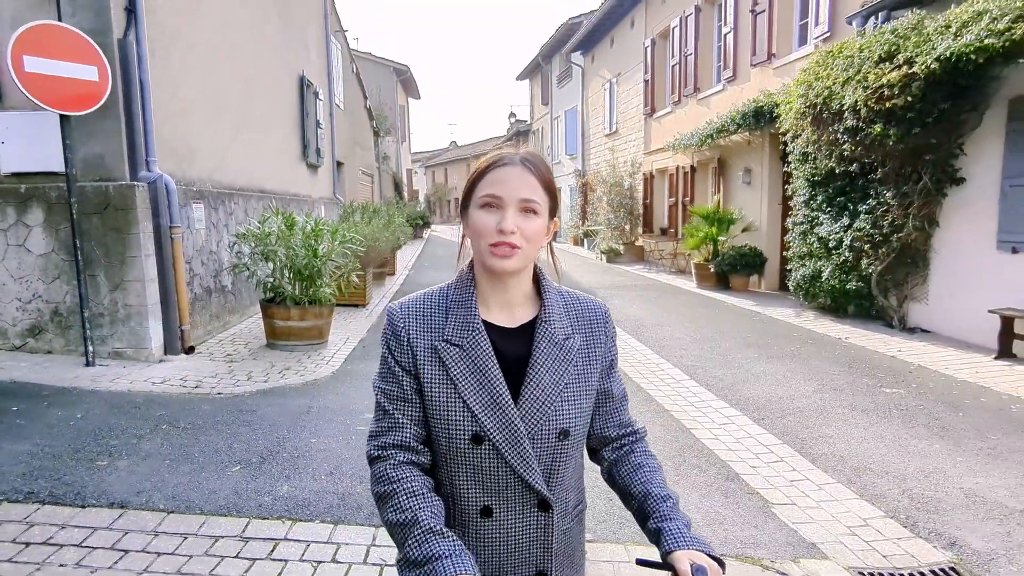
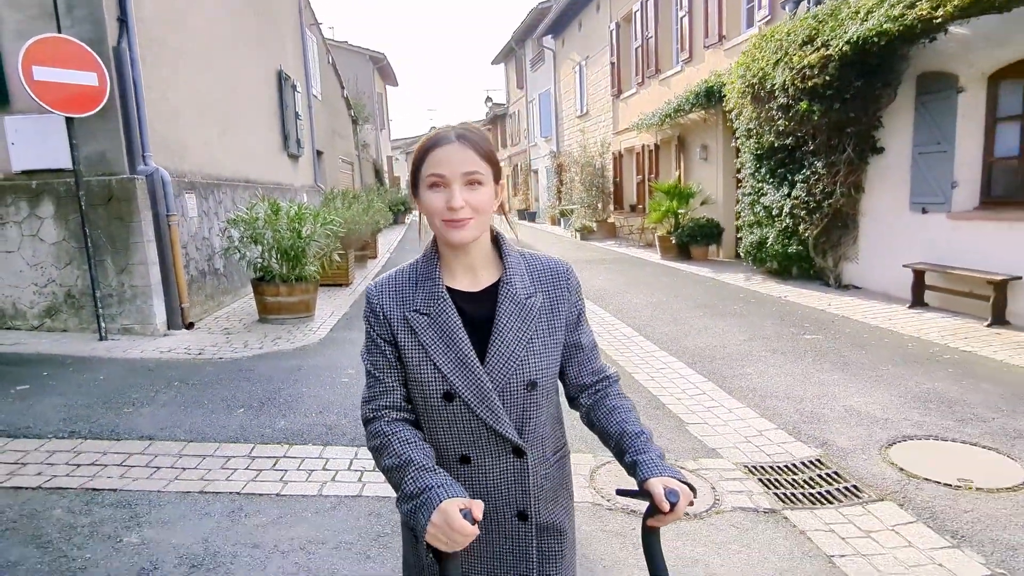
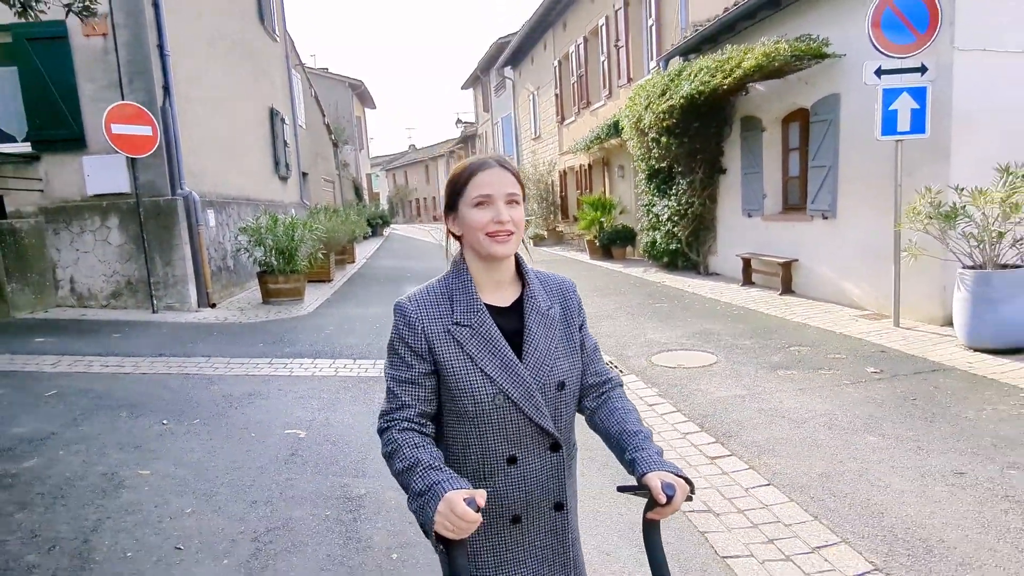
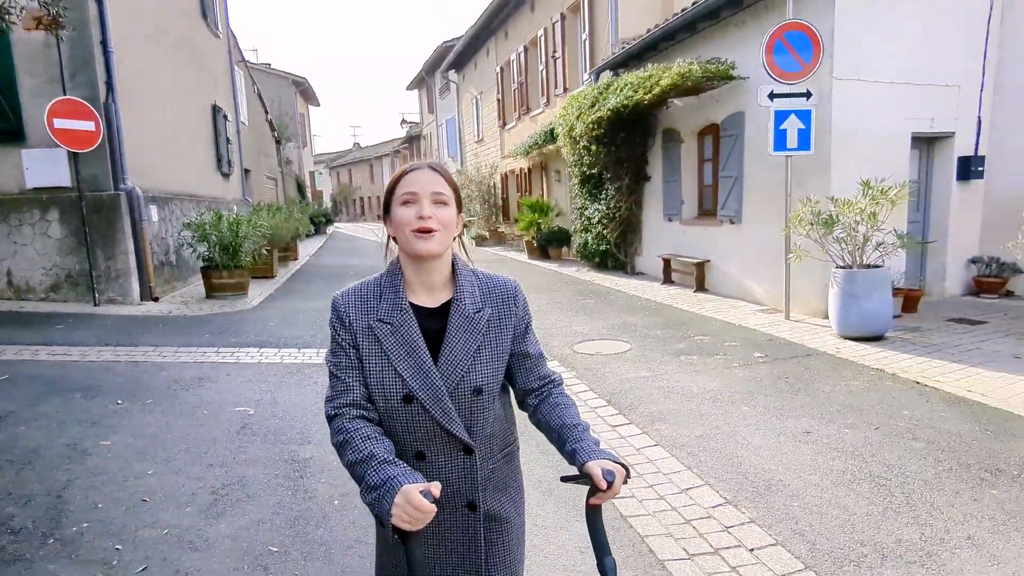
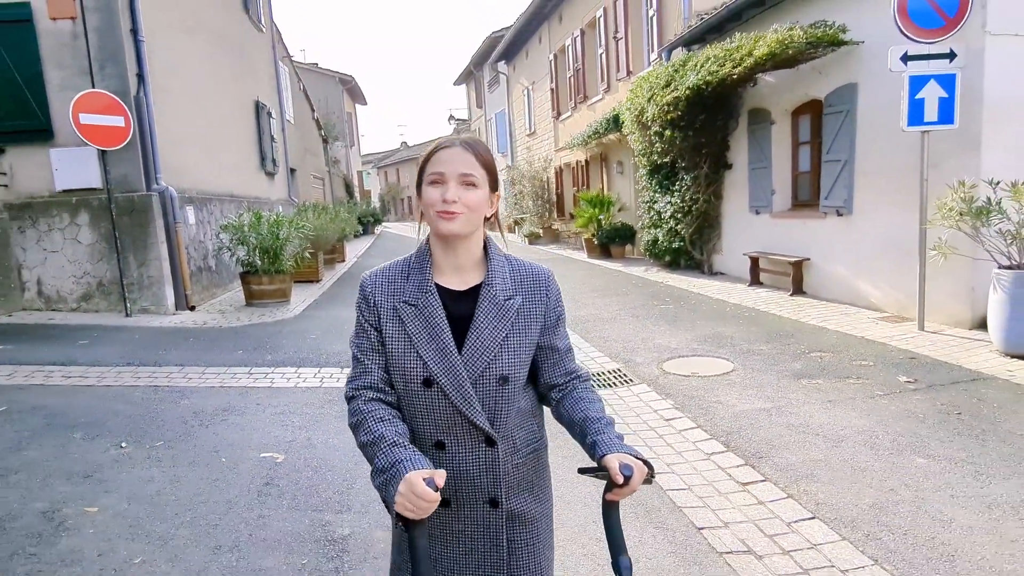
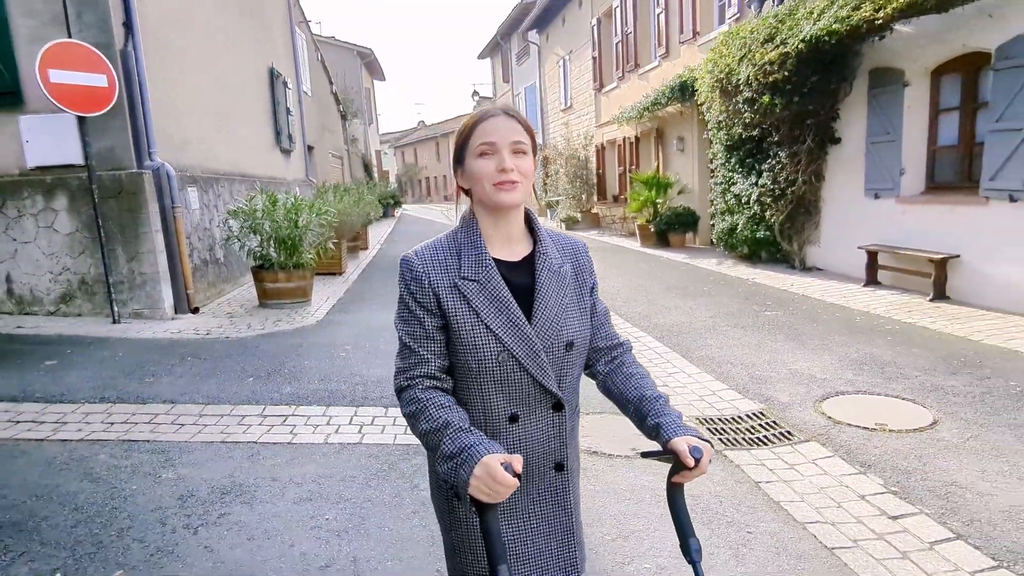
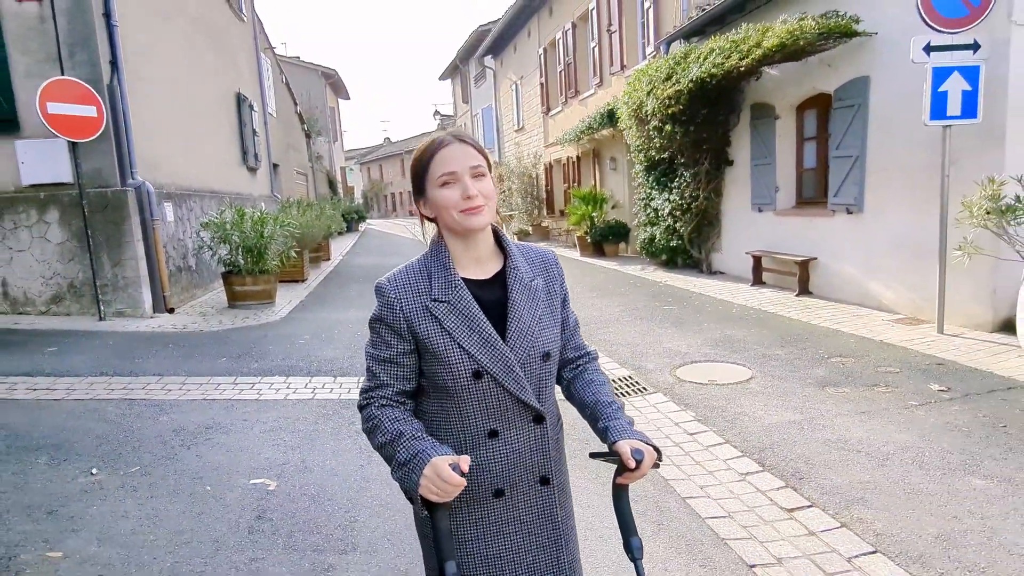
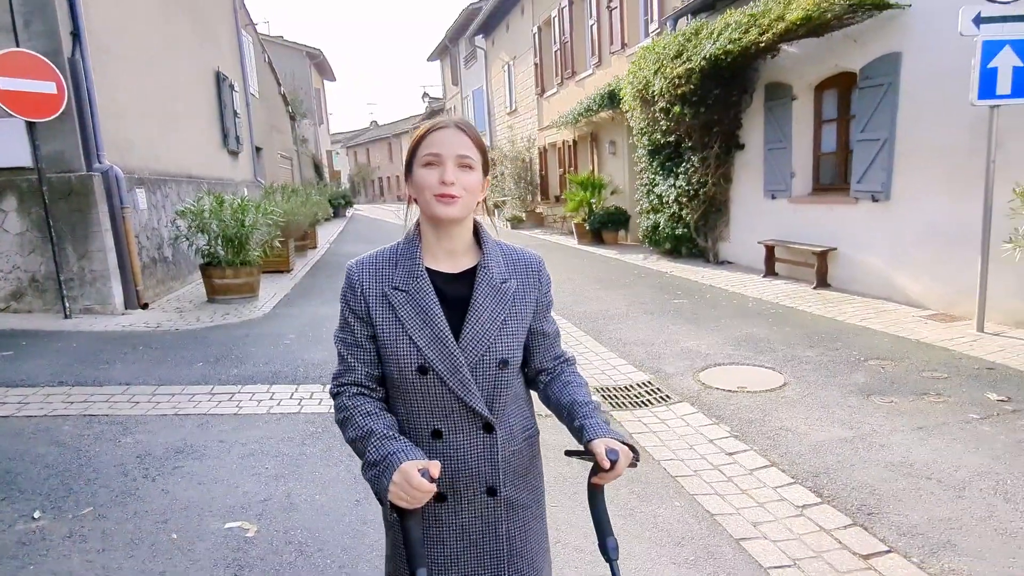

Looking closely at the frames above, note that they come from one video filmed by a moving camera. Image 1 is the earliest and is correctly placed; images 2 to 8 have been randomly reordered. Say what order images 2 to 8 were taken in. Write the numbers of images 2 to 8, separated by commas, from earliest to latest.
2, 6, 8, 7, 5, 3, 4
